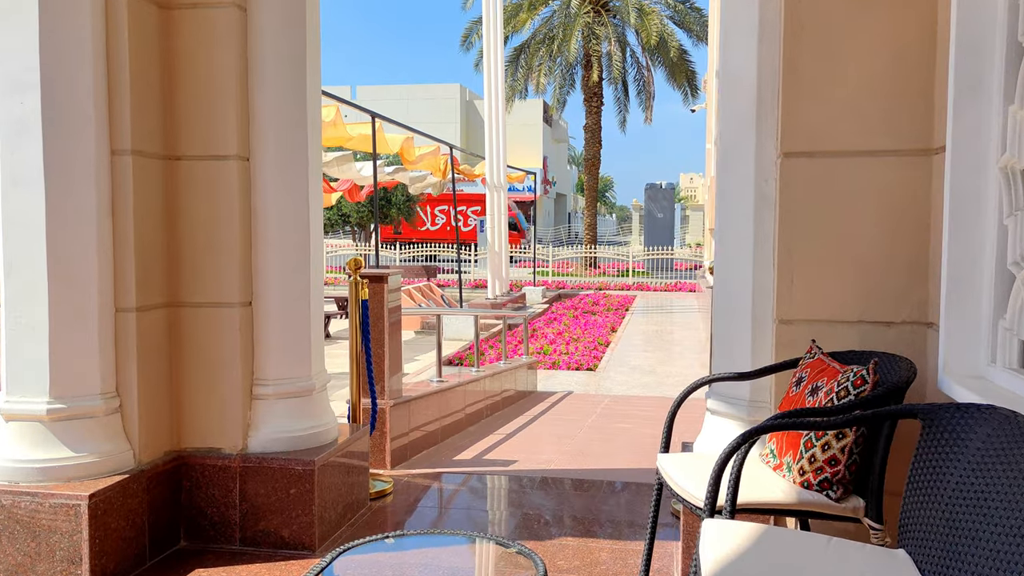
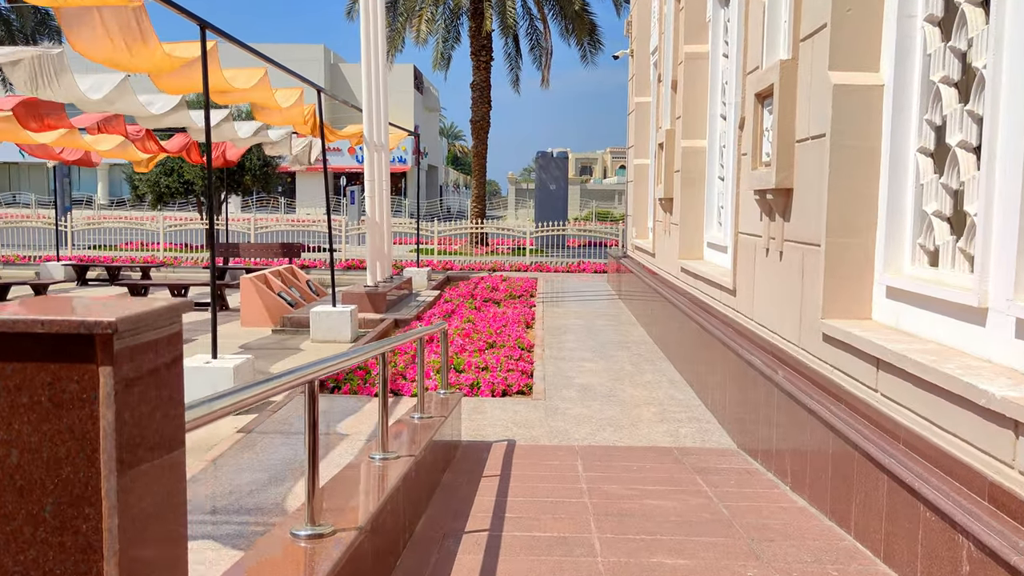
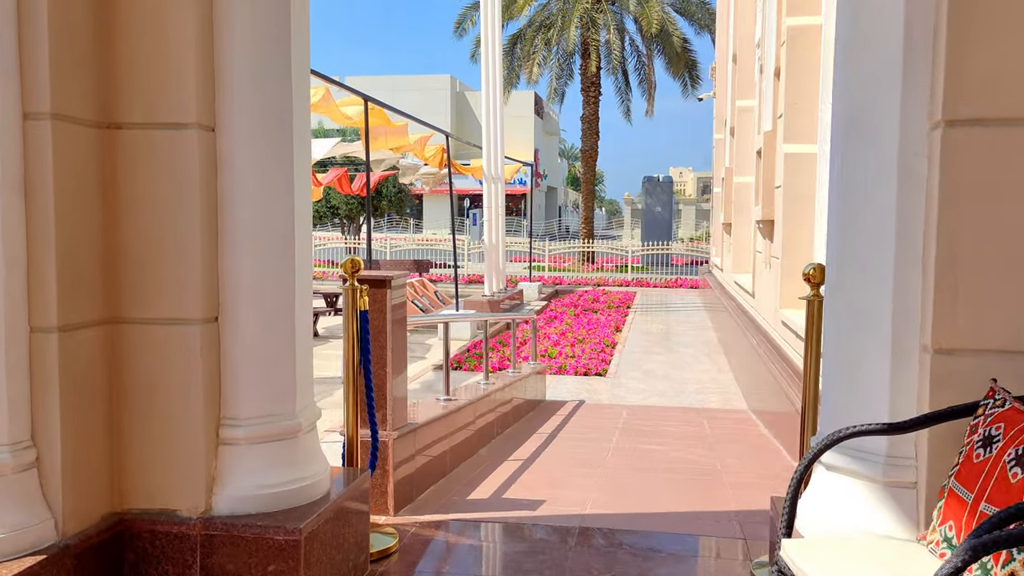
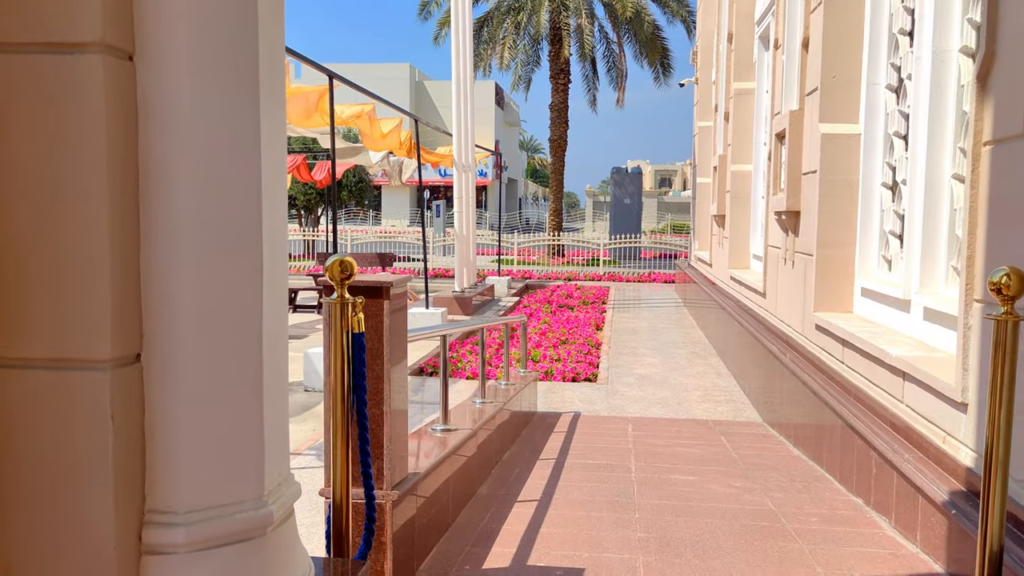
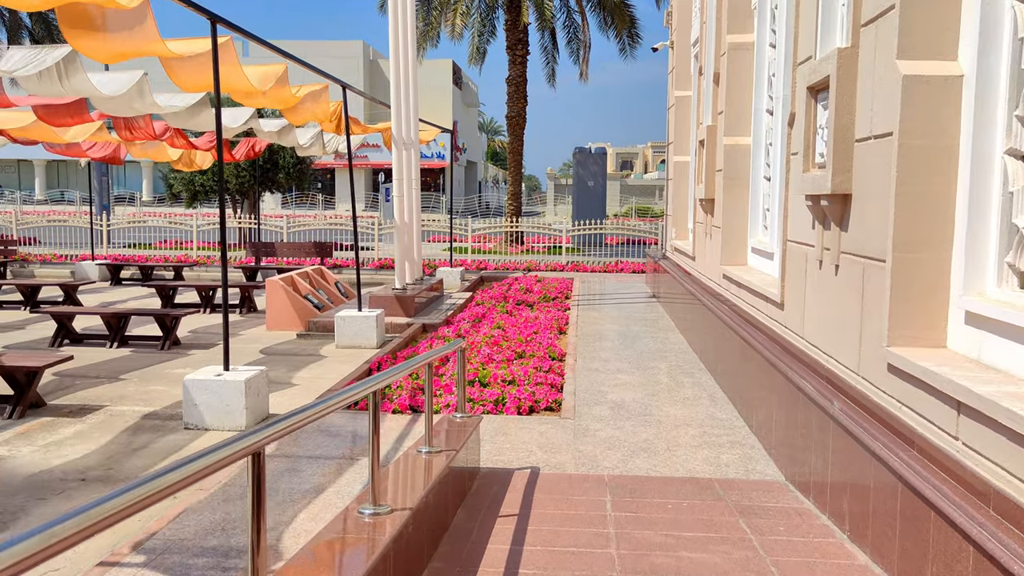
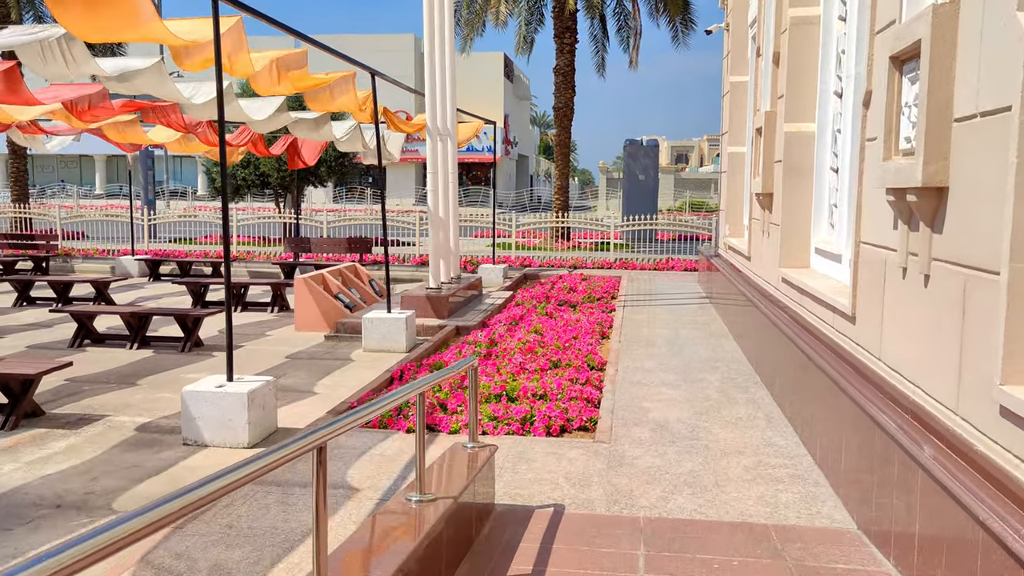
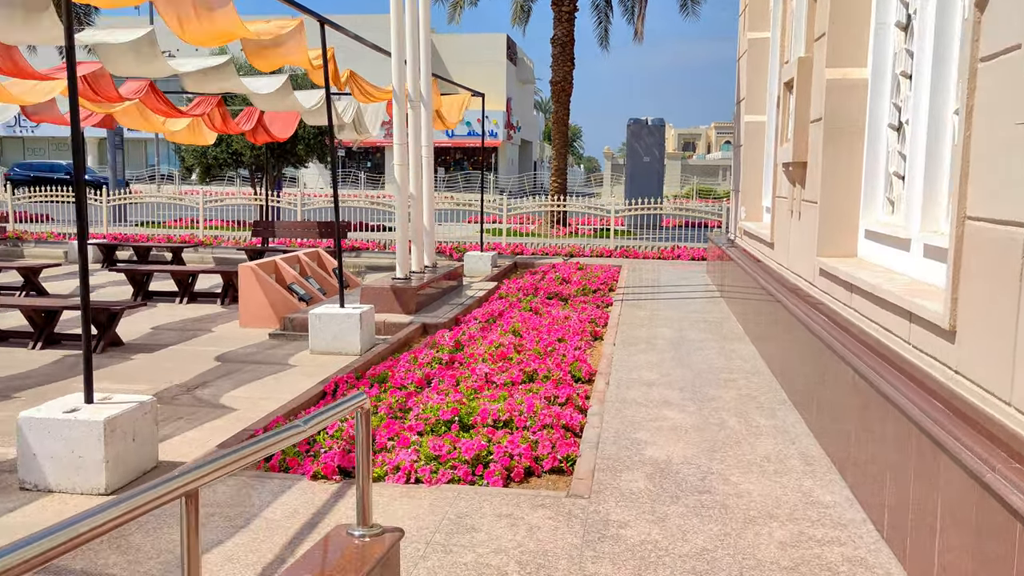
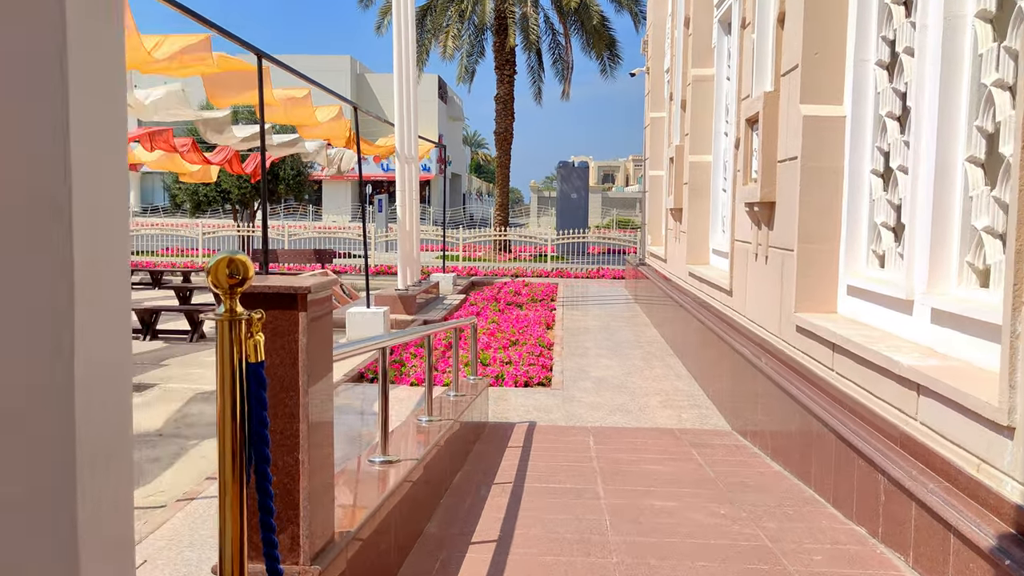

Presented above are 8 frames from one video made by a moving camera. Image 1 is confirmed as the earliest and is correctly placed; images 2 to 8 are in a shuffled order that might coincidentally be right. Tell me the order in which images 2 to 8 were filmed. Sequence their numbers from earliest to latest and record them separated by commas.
3, 4, 8, 2, 5, 6, 7
